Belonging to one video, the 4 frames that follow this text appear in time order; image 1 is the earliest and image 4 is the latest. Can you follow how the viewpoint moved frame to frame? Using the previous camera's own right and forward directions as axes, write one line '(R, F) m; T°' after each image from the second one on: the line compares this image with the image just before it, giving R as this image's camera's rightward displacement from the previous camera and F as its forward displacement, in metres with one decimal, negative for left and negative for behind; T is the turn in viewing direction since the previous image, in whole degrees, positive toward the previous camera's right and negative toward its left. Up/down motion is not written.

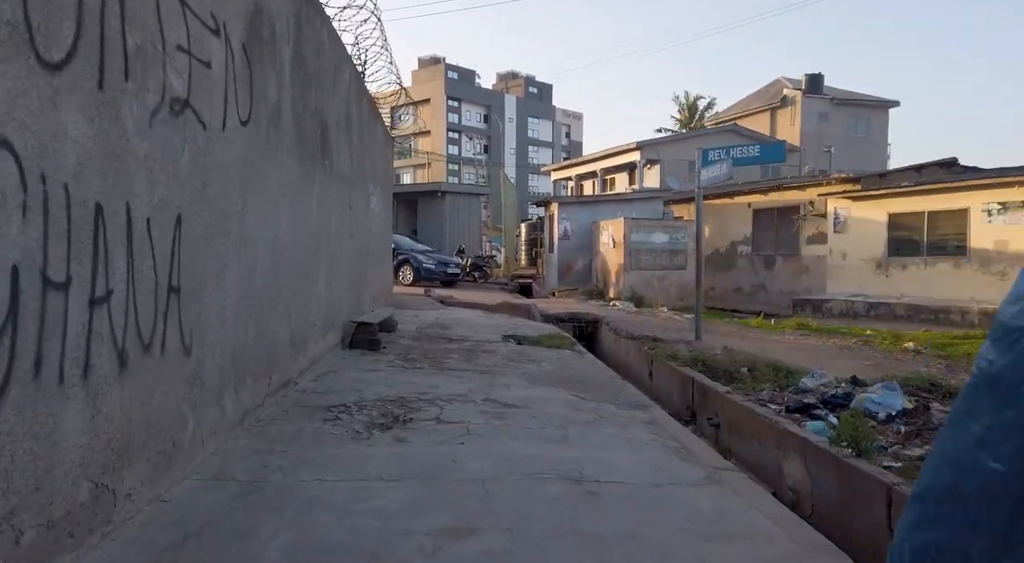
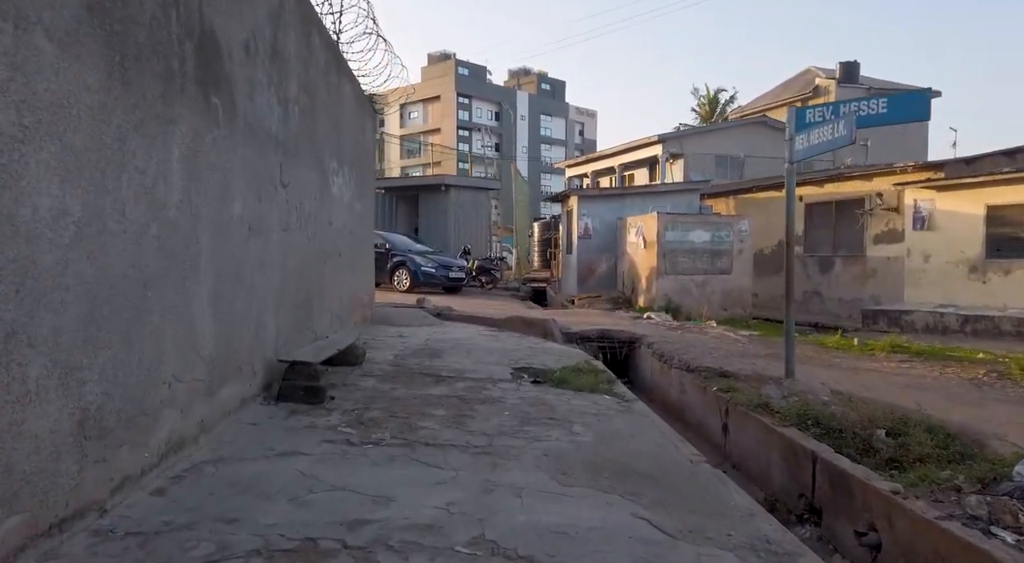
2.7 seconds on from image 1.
(0.0, +2.9) m; -1°
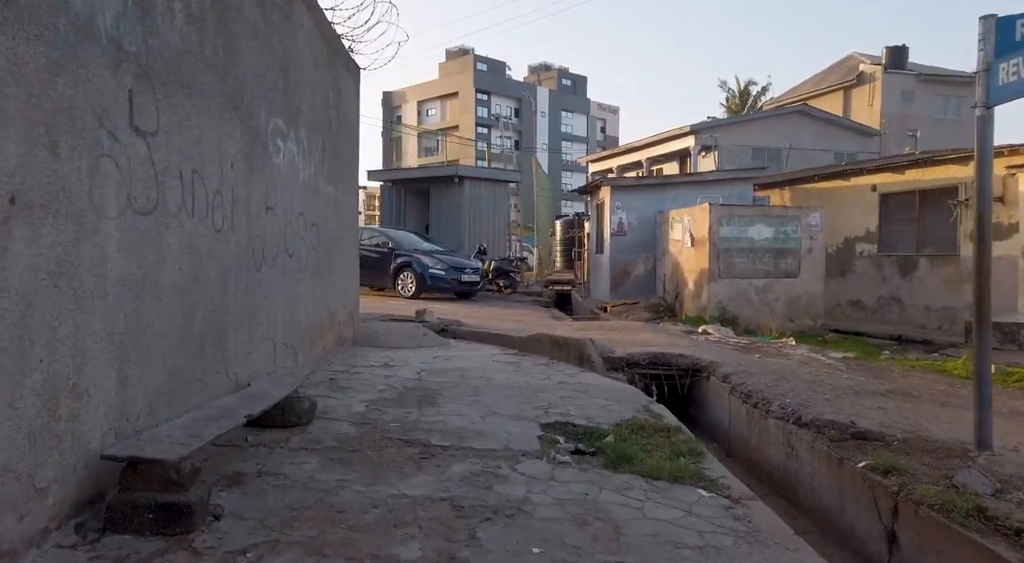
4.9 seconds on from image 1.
(-0.1, +2.6) m; -1°
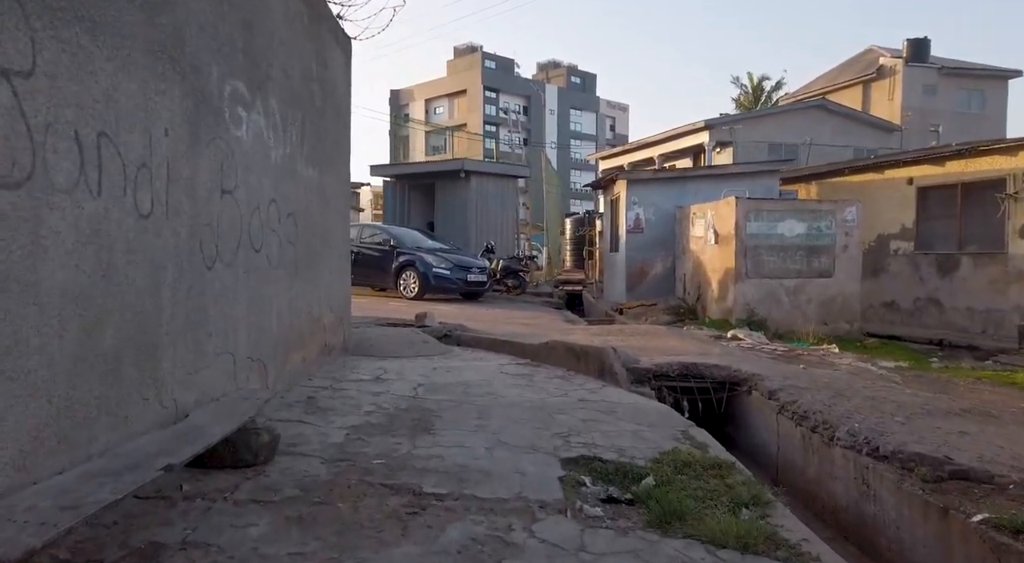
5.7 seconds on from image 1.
(0.0, +1.0) m; -1°
